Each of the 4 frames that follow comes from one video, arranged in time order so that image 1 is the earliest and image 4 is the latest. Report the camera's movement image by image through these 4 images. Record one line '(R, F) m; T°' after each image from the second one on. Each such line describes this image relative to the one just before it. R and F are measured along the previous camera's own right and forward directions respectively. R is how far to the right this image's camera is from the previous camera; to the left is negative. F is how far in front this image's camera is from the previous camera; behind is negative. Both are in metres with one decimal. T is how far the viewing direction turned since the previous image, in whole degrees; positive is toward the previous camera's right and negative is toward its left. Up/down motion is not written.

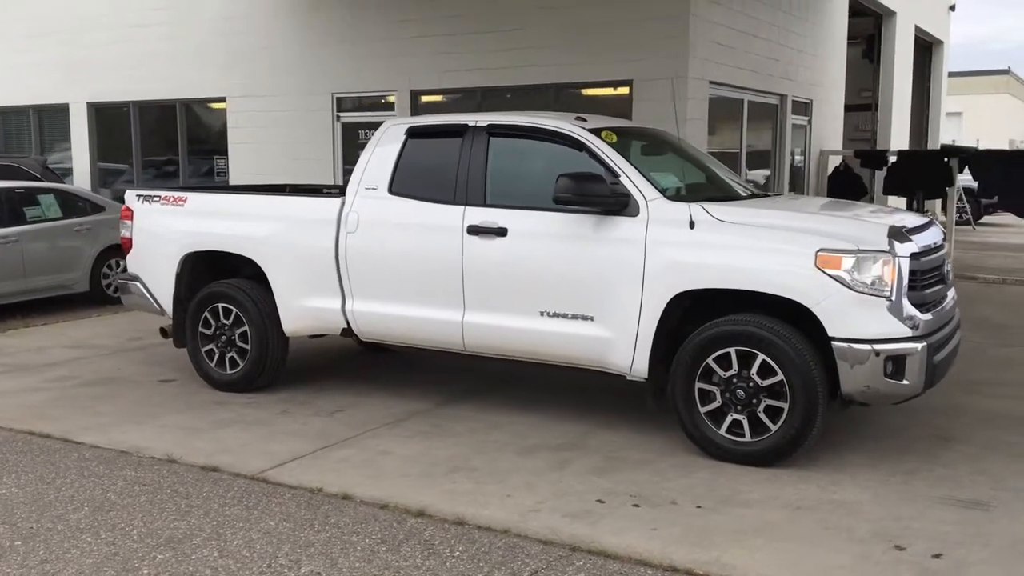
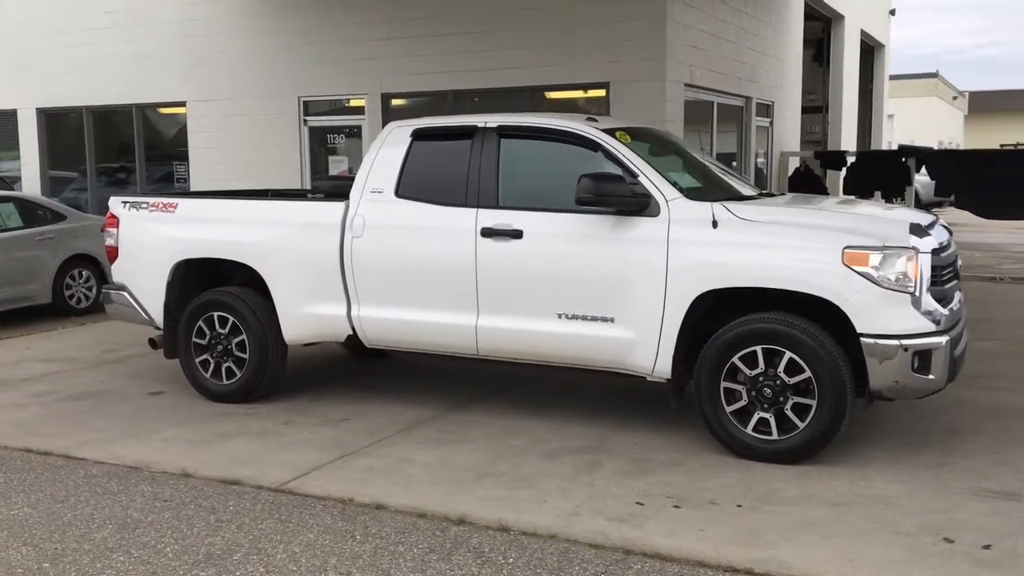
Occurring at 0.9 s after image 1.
(-0.4, +0.1) m; +3°
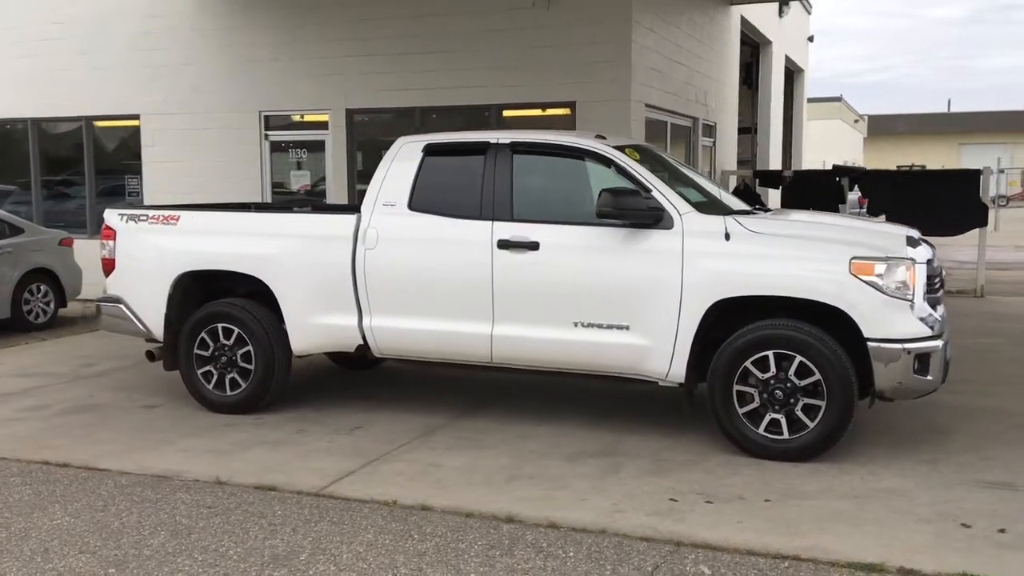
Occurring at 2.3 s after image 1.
(-0.6, -0.2) m; +5°
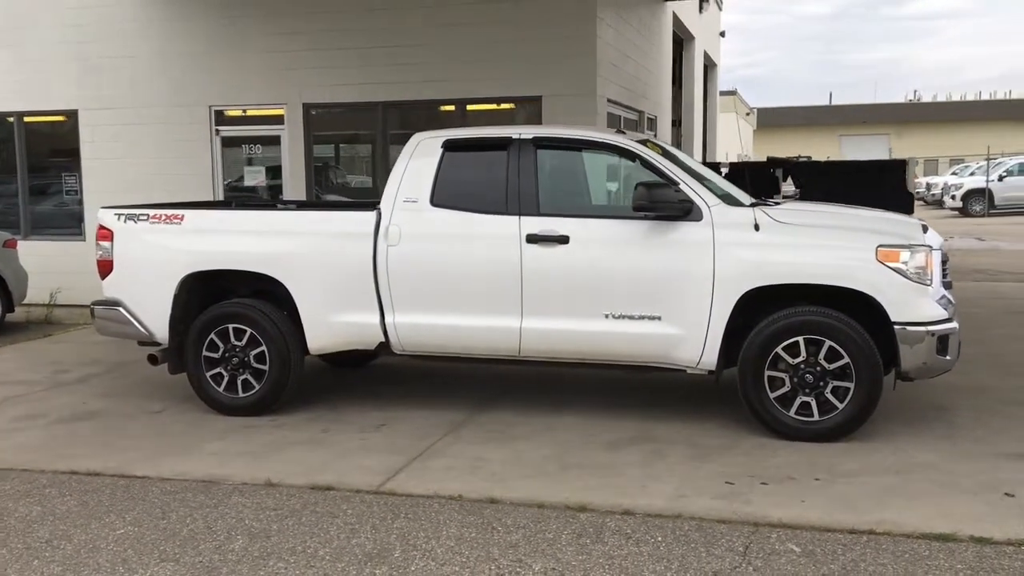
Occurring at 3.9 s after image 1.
(-0.8, 0.0) m; +5°
